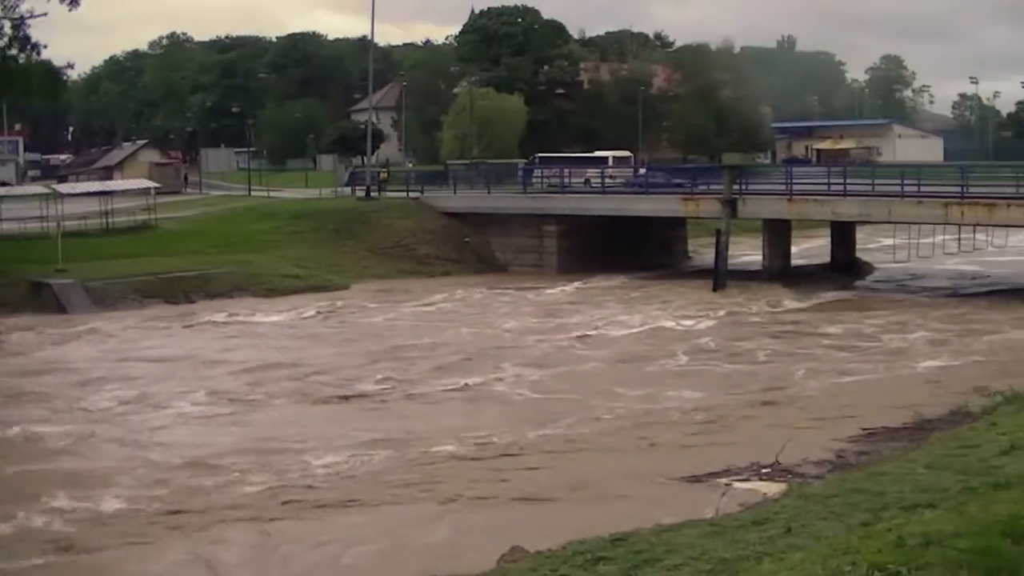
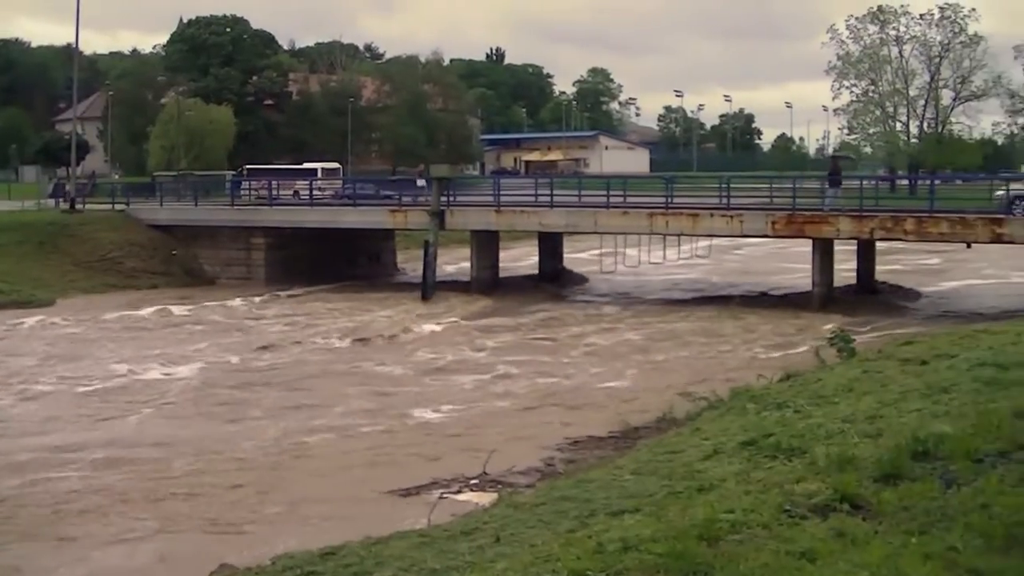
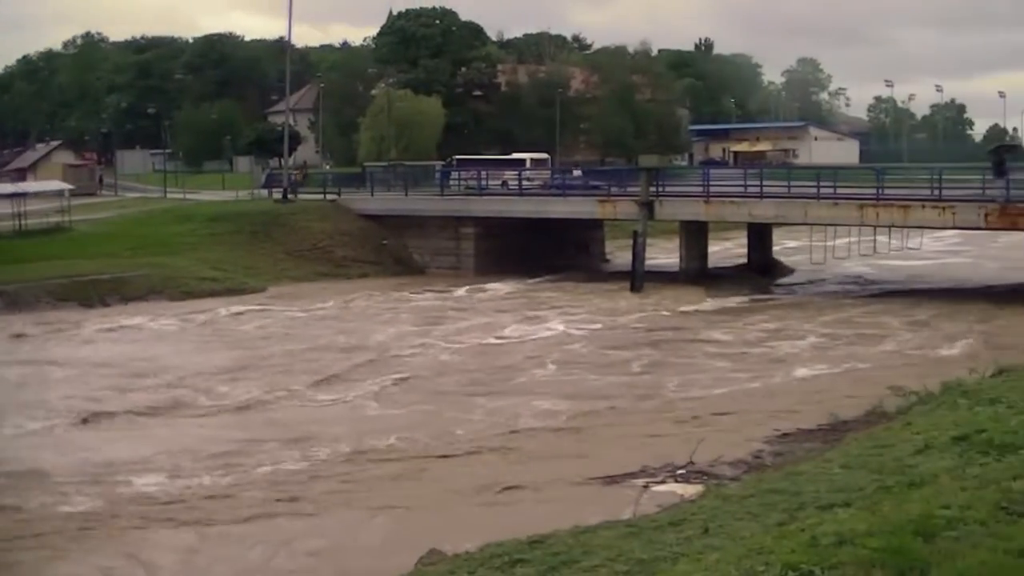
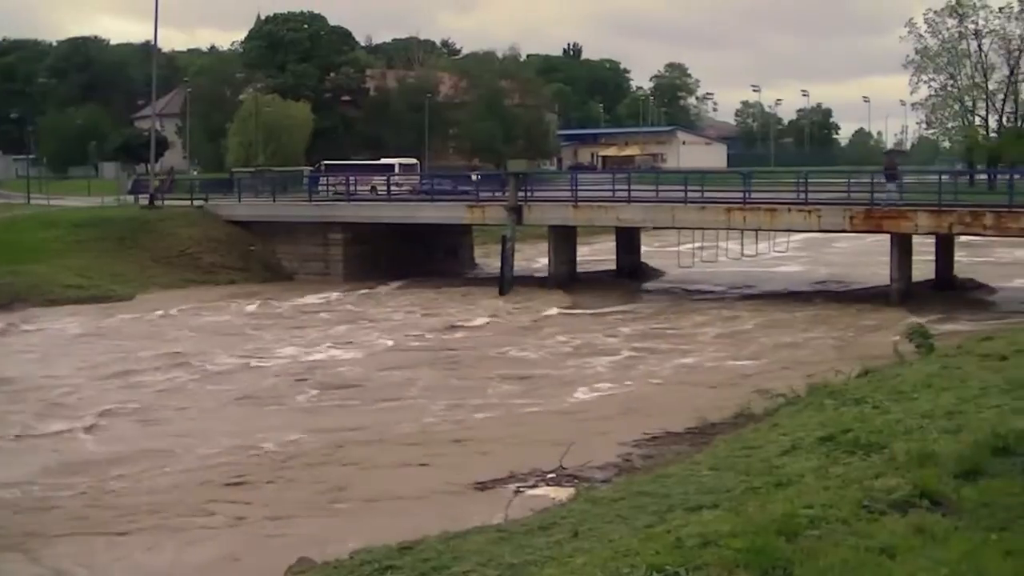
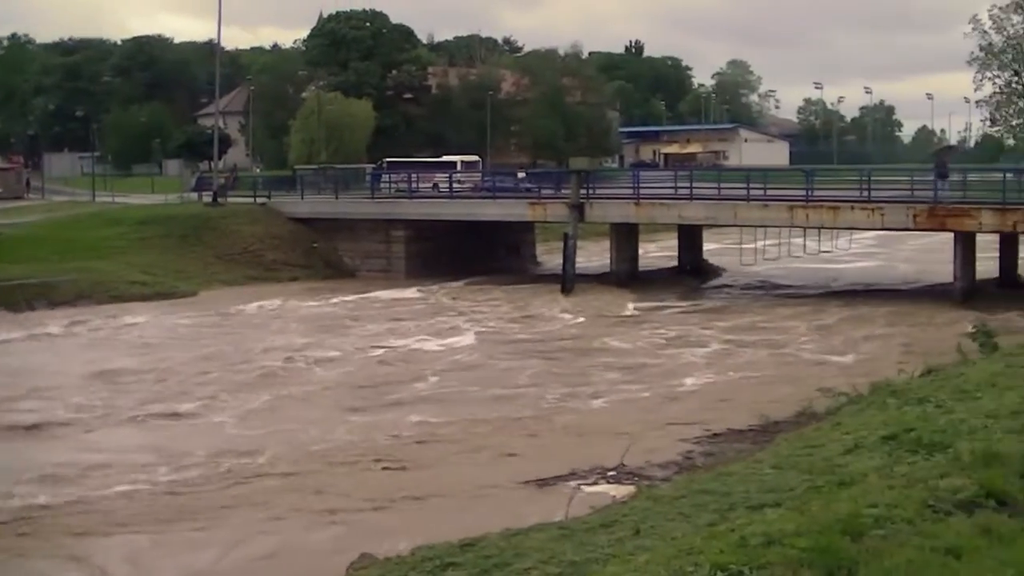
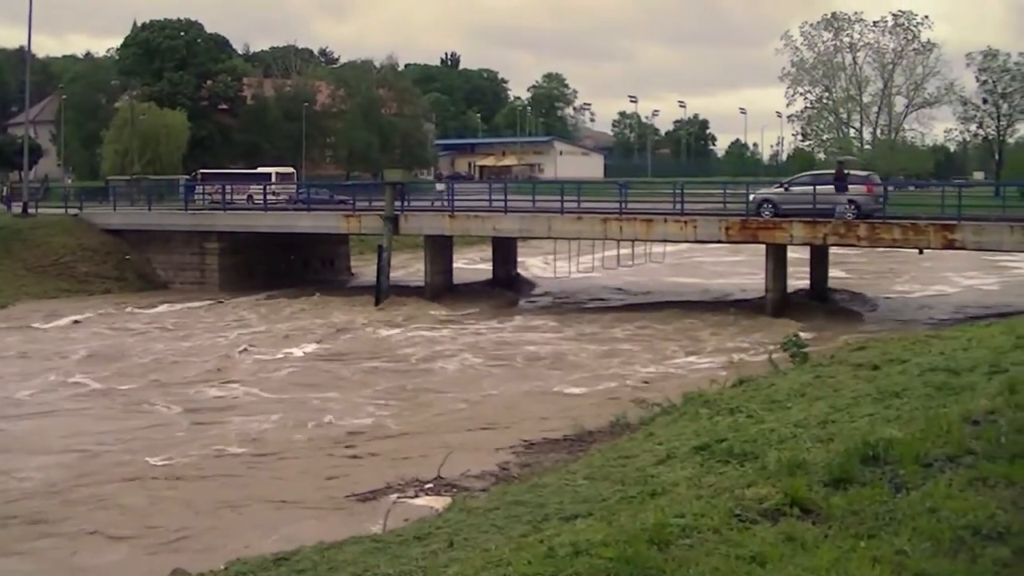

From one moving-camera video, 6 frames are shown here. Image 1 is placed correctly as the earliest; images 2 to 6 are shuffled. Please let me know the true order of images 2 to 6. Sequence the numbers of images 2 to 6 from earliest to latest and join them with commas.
3, 5, 4, 2, 6
